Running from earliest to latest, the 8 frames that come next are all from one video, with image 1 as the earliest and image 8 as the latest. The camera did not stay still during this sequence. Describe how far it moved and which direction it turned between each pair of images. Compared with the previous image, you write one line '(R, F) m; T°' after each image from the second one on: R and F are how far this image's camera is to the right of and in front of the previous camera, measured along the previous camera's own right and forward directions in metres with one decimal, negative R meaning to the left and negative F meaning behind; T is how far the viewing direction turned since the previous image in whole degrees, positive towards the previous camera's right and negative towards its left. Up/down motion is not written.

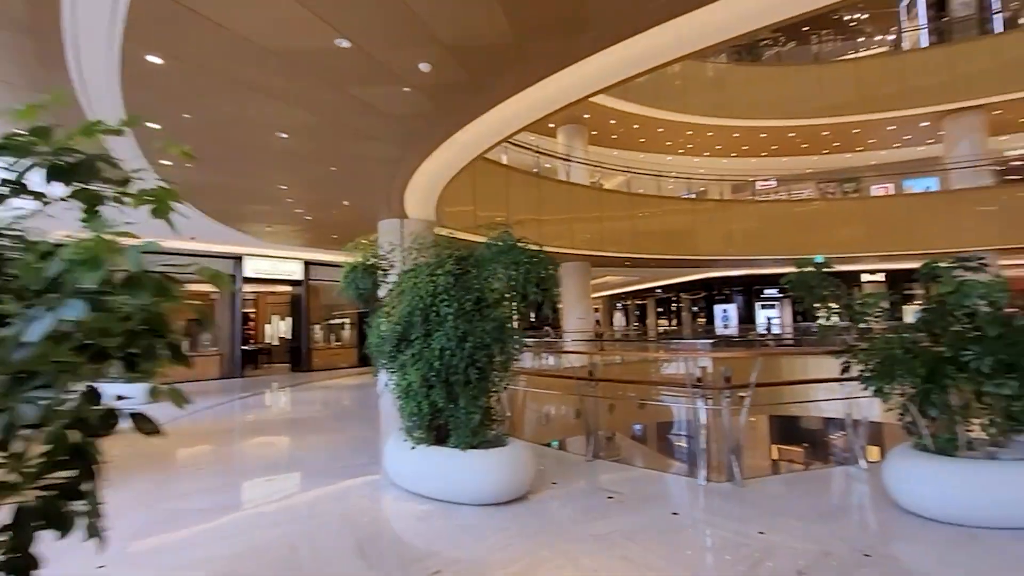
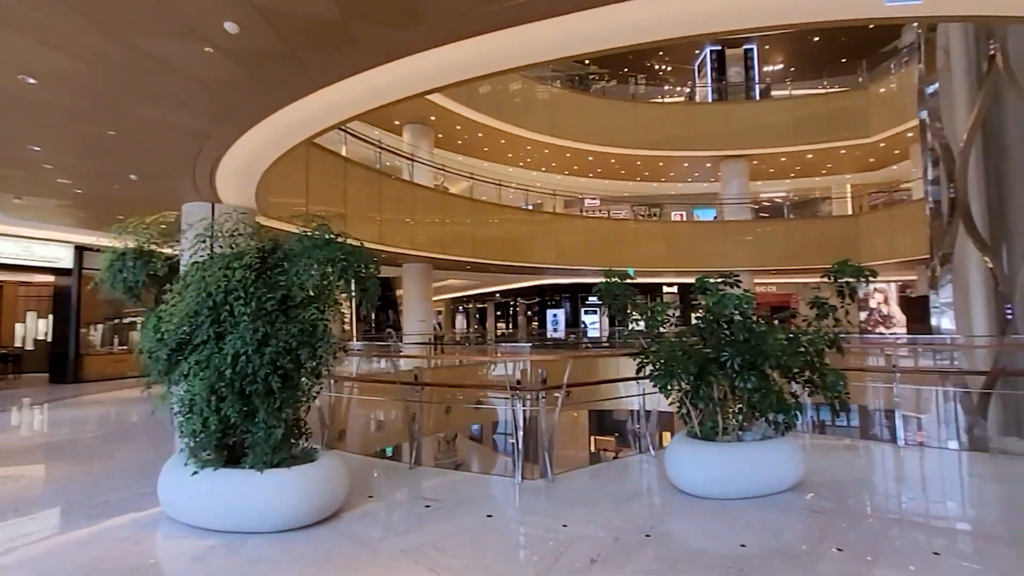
(+0.1, +0.1) m; +19°
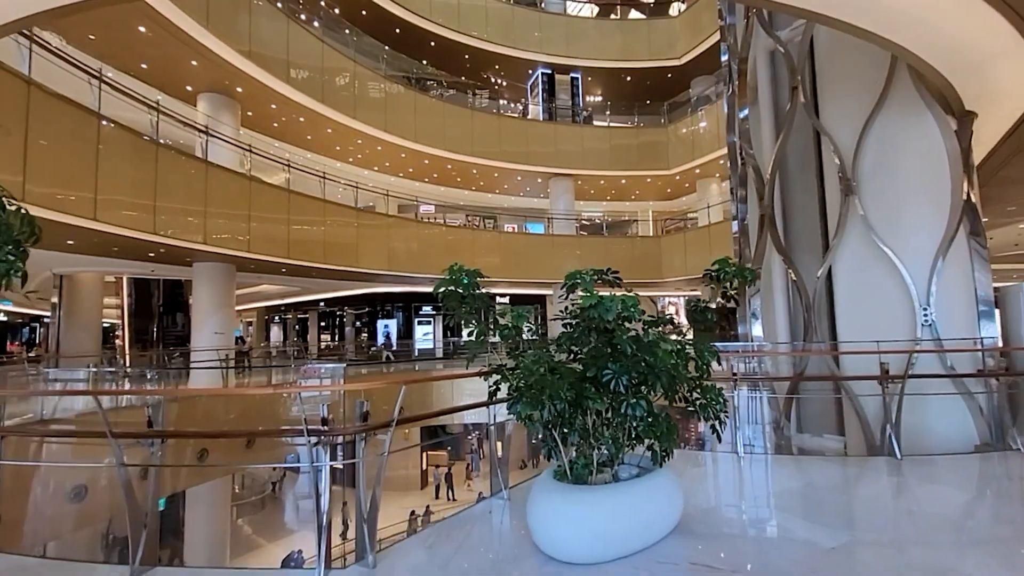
(+0.1, +0.8) m; +20°
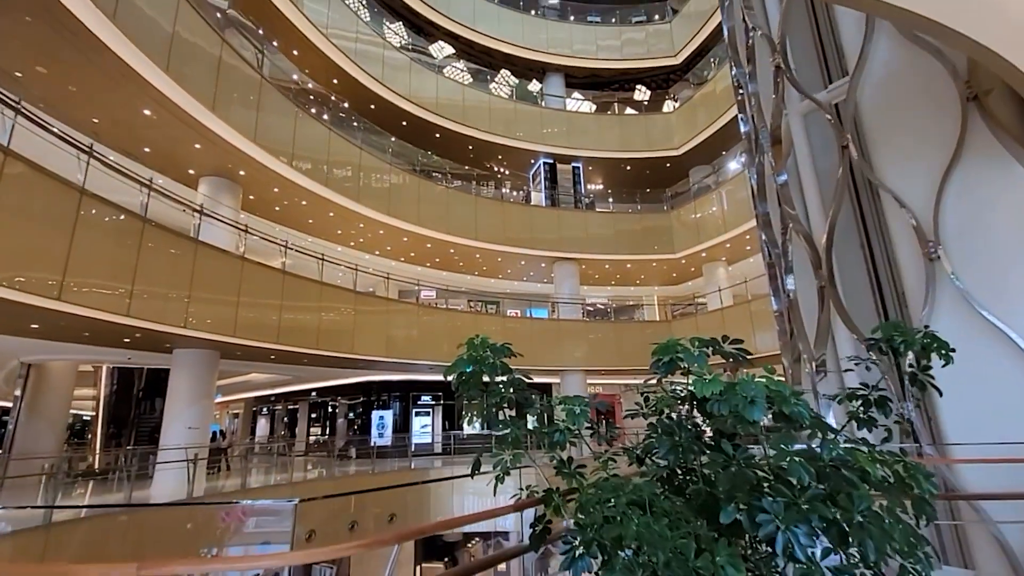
(-0.2, +0.8) m; 0°
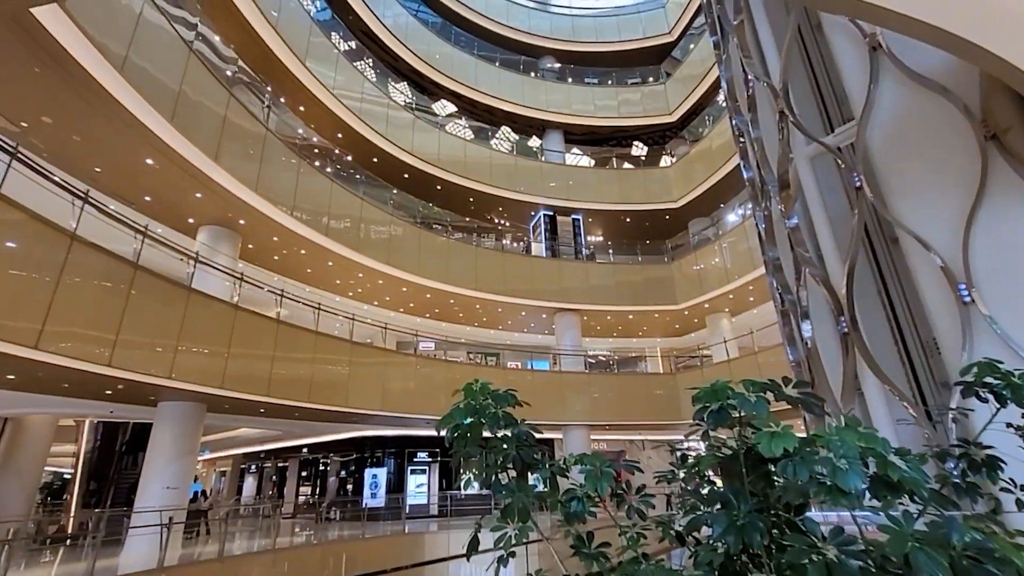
(0.0, +0.3) m; 0°
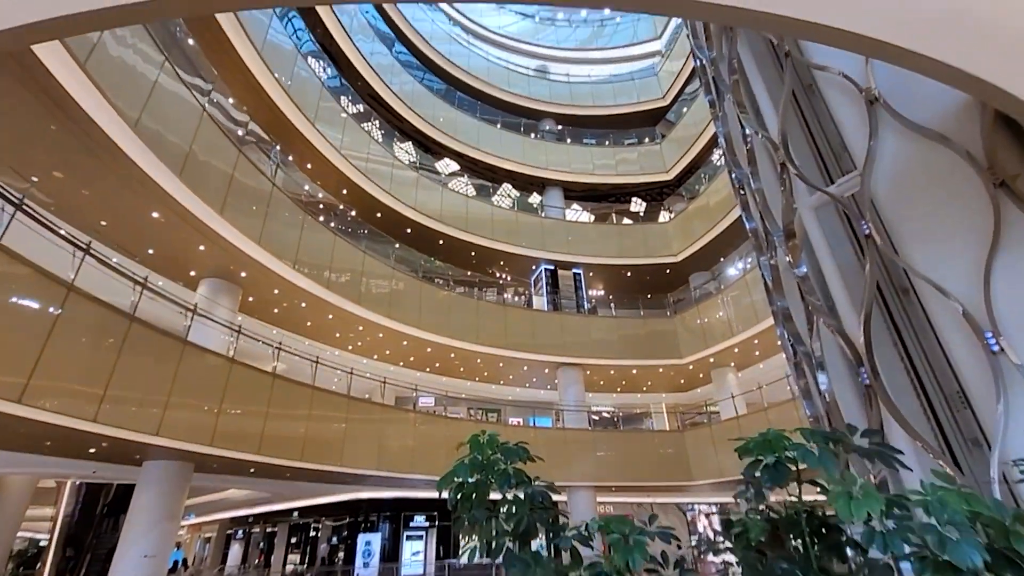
(0.0, +0.1) m; 0°
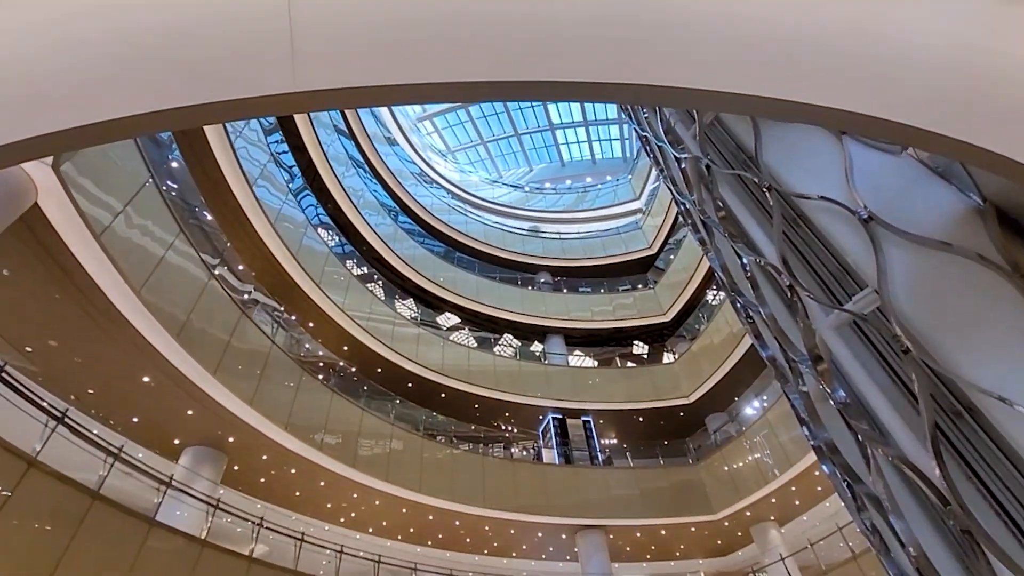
(0.0, +0.3) m; 0°
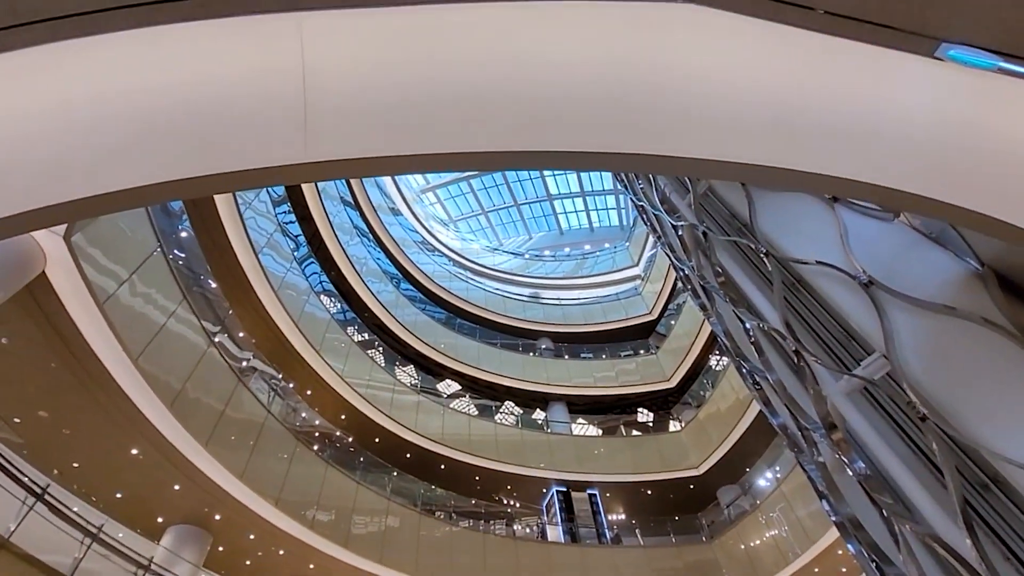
(0.0, 0.0) m; 0°
